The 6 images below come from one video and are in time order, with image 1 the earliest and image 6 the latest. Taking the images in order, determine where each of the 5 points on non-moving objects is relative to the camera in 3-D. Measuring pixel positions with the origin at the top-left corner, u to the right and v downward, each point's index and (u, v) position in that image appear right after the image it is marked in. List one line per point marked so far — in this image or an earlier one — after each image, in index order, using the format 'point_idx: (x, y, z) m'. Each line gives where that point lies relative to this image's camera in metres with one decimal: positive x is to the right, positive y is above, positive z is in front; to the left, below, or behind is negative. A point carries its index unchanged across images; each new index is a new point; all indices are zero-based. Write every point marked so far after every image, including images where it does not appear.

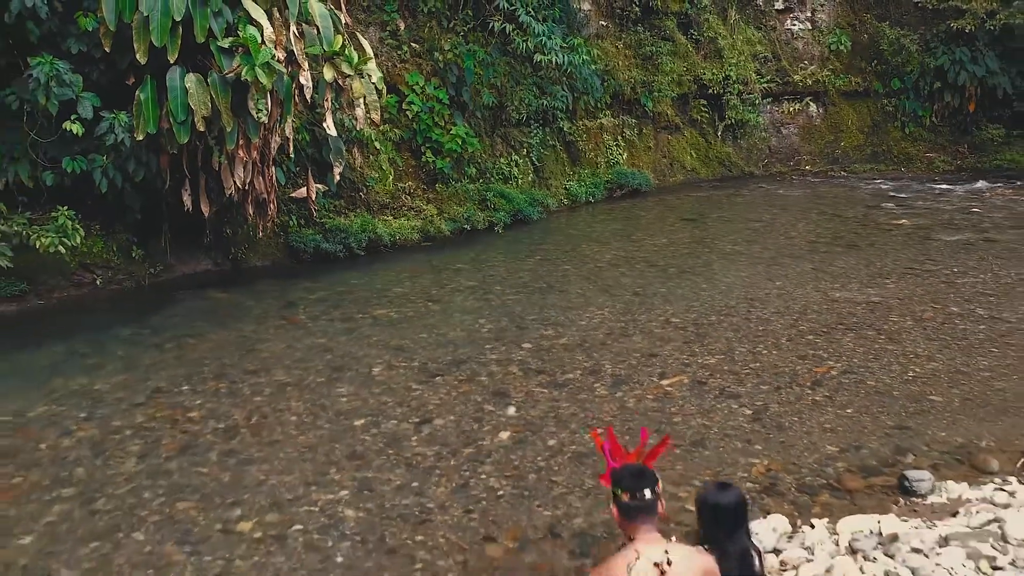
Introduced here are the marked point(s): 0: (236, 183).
0: (-1.9, +0.7, +6.7) m
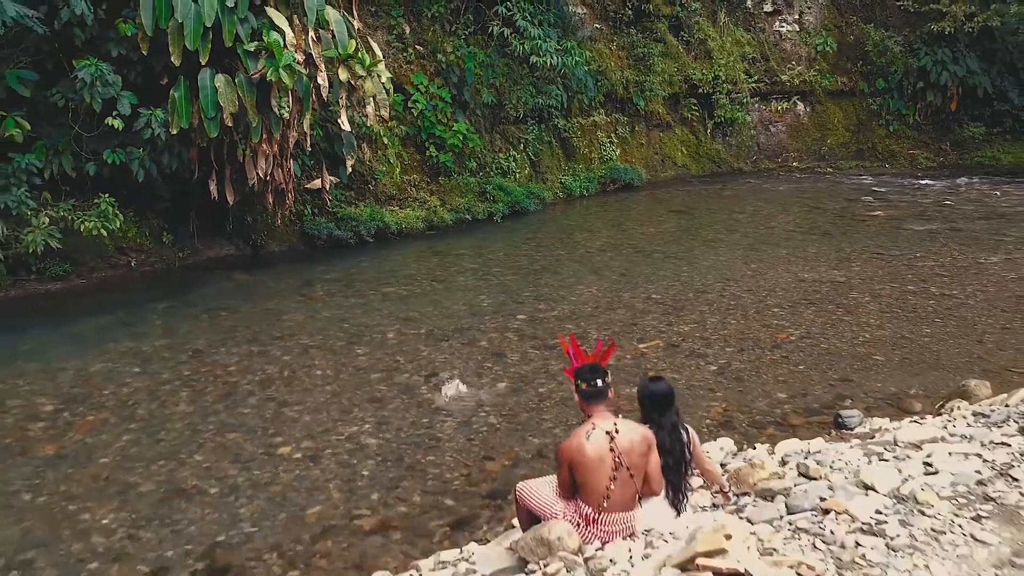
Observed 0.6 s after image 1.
0: (-1.9, +0.8, +7.4) m
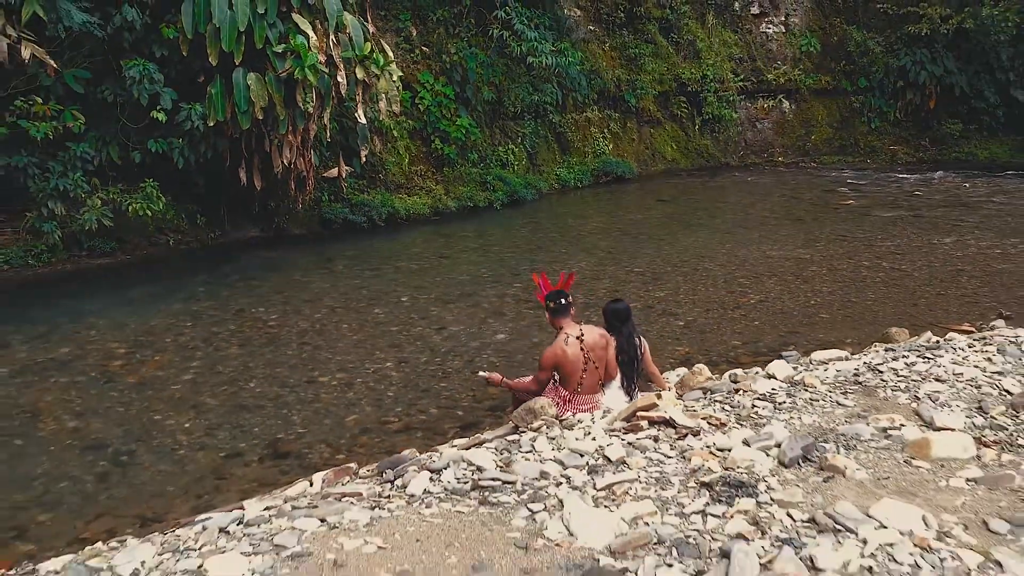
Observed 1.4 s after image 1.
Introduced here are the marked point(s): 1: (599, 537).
0: (-1.9, +1.1, +8.2) m
1: (+0.2, -0.6, +2.3) m
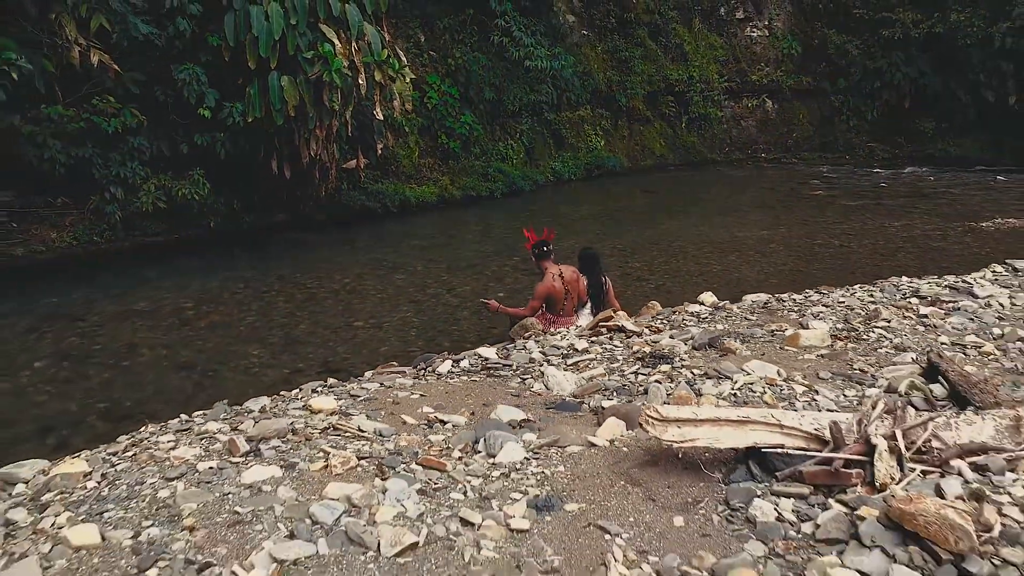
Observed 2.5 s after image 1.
0: (-1.9, +1.3, +9.4) m
1: (+0.2, -0.4, +3.5) m
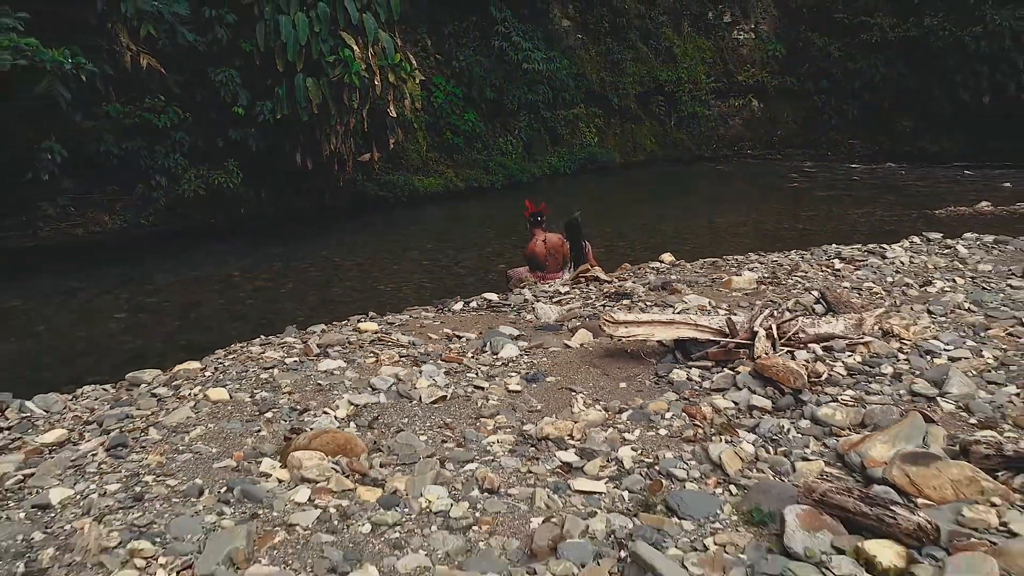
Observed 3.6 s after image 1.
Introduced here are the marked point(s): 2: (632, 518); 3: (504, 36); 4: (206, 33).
0: (-1.9, +1.5, +10.6) m
1: (+0.2, -0.1, +4.6) m
2: (+0.3, -0.6, +2.5) m
3: (-0.1, +3.9, +14.9) m
4: (-3.0, +2.5, +9.7) m
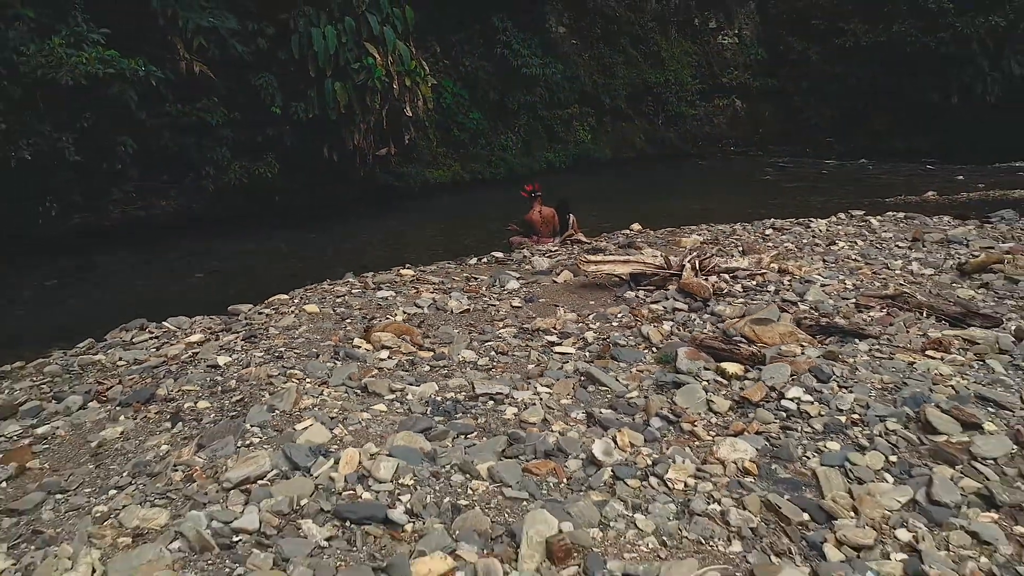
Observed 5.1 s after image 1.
0: (-1.9, +1.8, +12.1) m
1: (+0.2, +0.1, +6.2) m
2: (+0.3, -0.3, +4.0) m
3: (-0.1, +4.1, +16.4) m
4: (-3.0, +2.8, +11.2) m
